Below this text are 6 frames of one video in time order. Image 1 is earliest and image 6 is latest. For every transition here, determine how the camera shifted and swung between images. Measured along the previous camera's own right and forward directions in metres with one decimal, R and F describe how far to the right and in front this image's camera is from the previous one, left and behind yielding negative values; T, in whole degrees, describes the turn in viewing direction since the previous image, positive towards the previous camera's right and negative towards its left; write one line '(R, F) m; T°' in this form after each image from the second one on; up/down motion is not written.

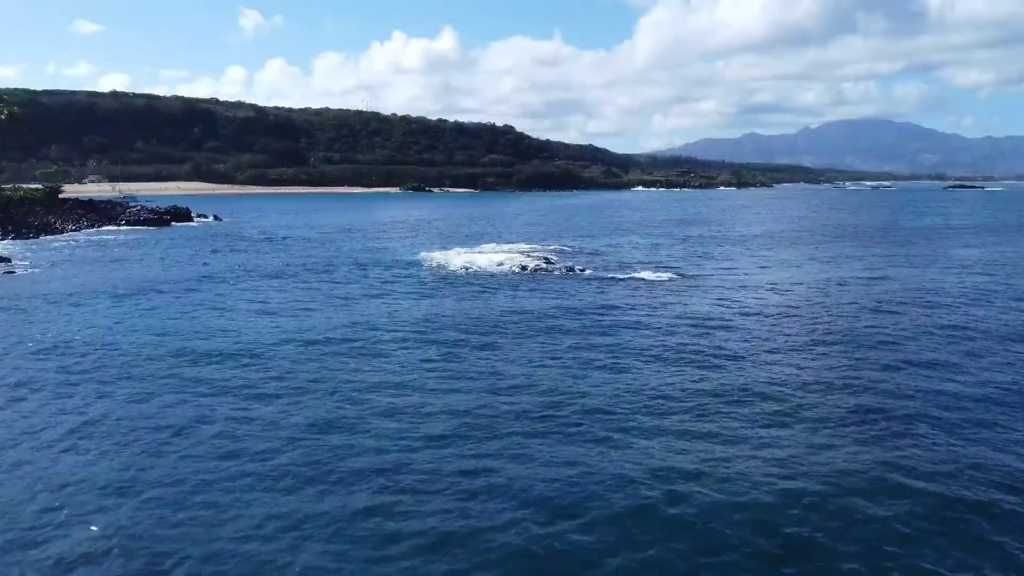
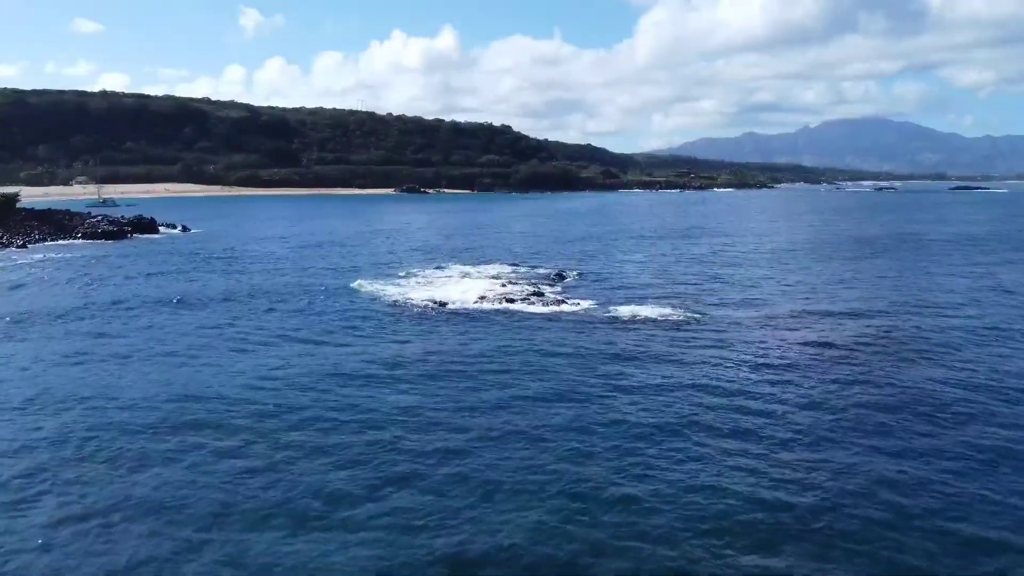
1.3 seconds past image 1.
(+0.6, +6.2) m; 0°
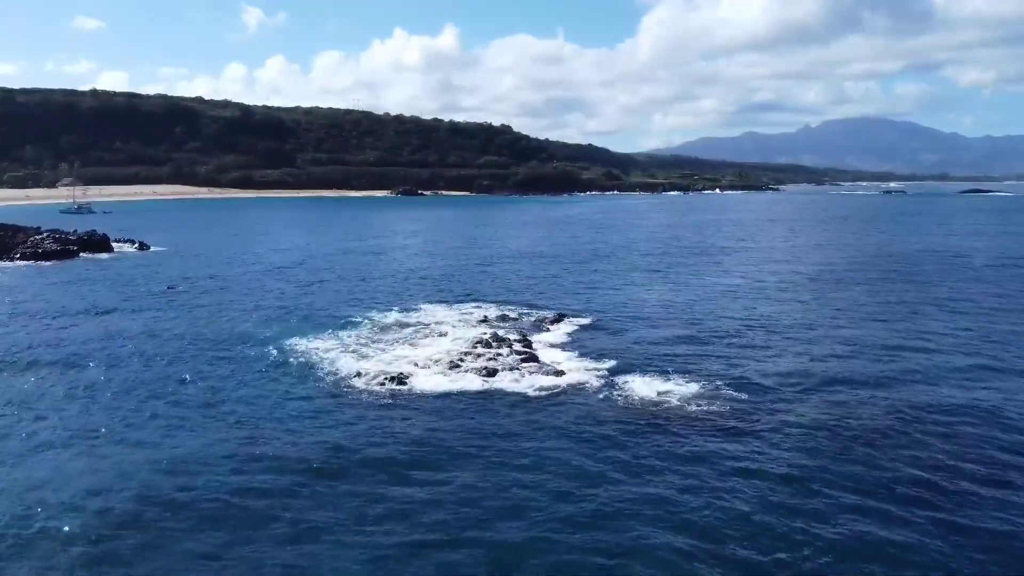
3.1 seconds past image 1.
(+0.3, +7.9) m; 0°
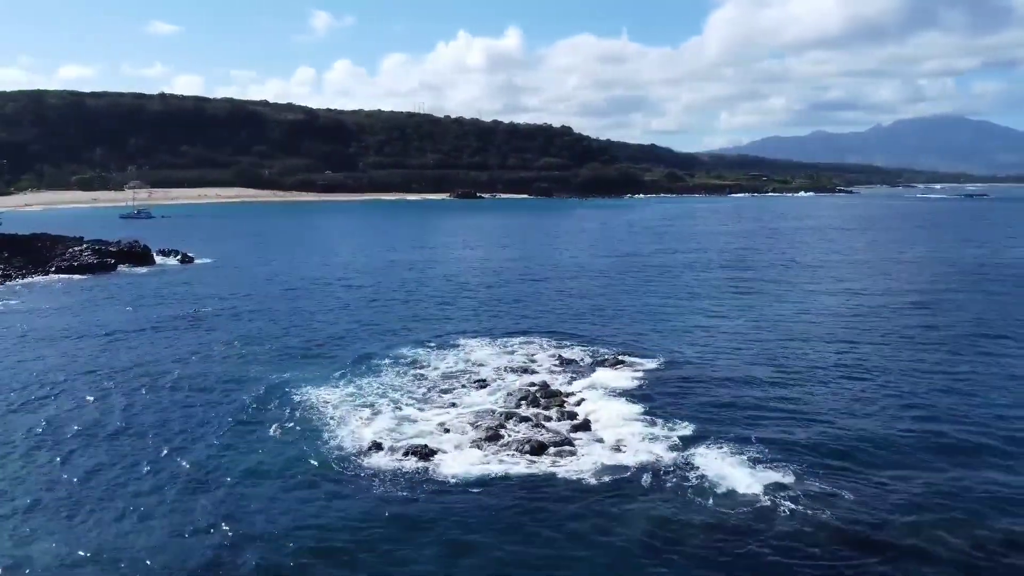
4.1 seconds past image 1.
(+0.2, +4.7) m; -4°
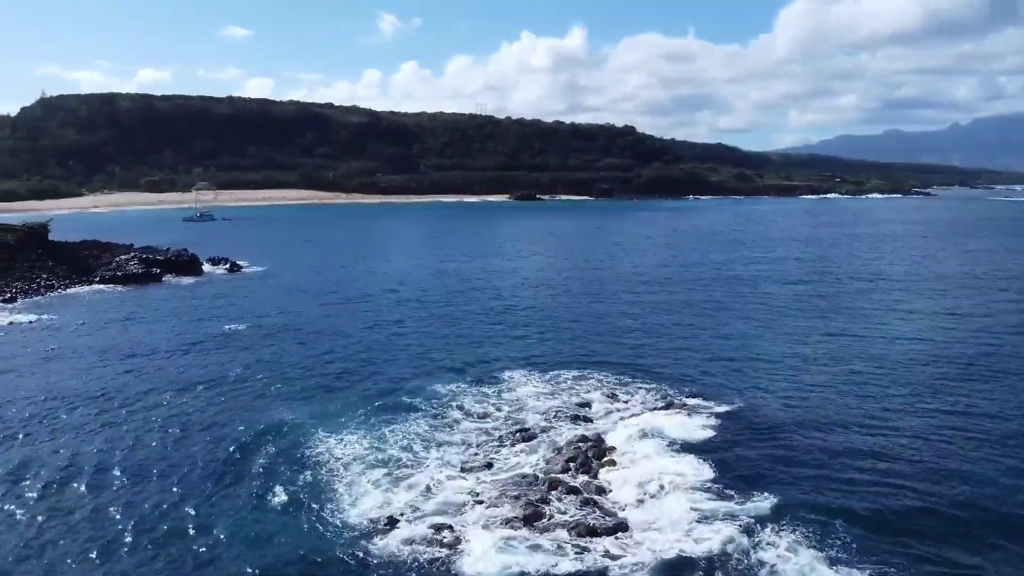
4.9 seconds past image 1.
(+0.3, +3.6) m; -4°
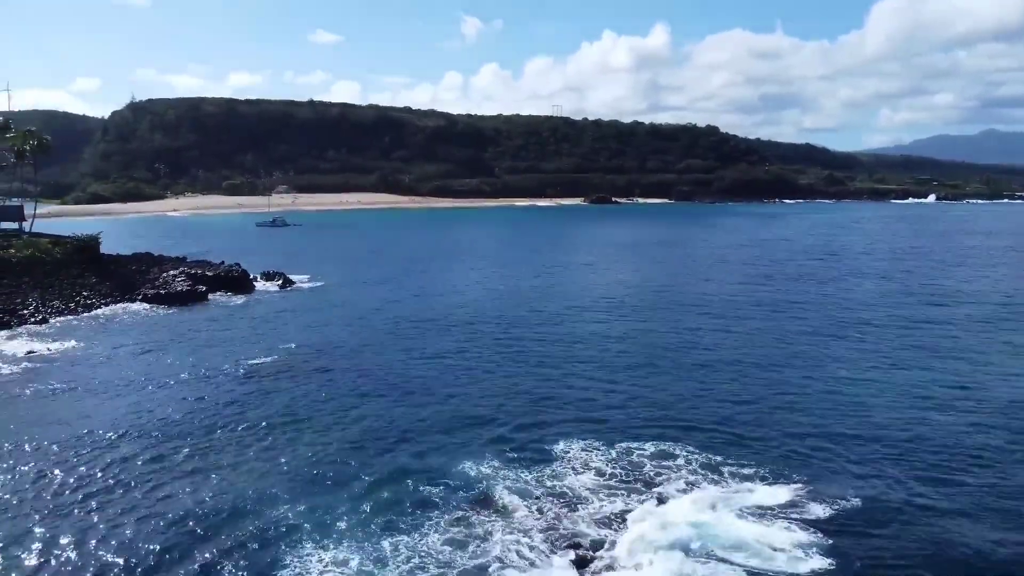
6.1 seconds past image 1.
(+0.6, +5.4) m; -5°
